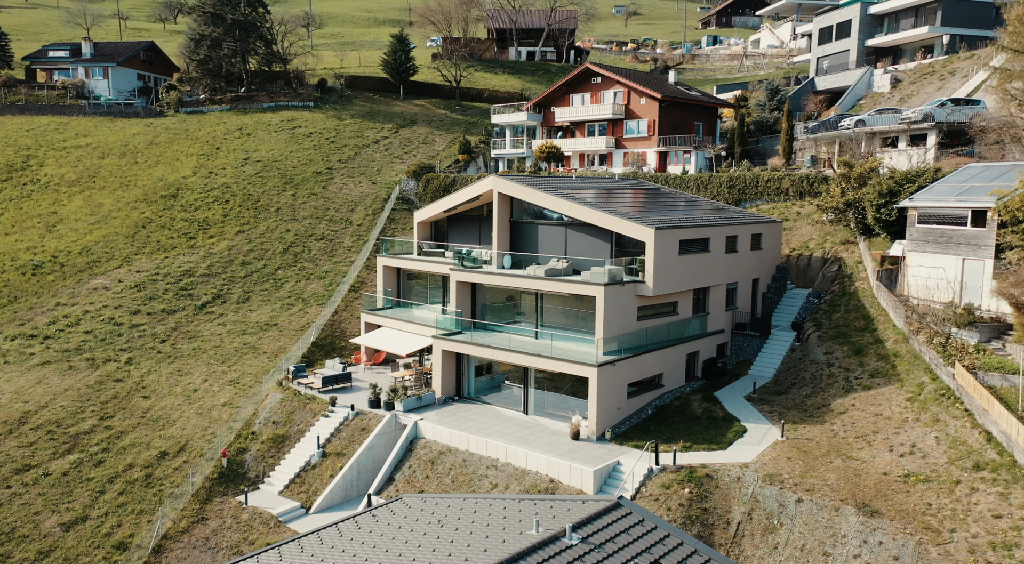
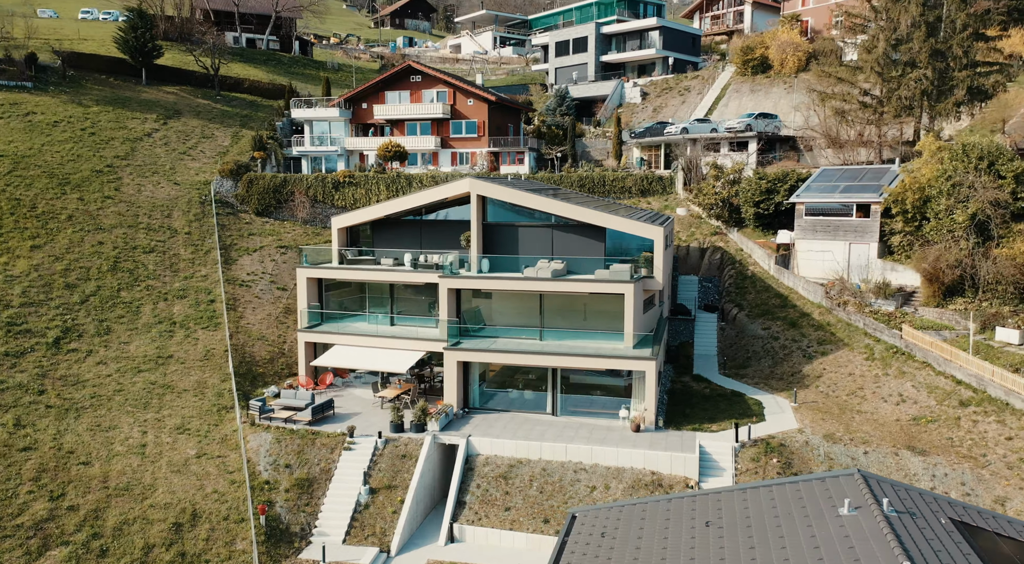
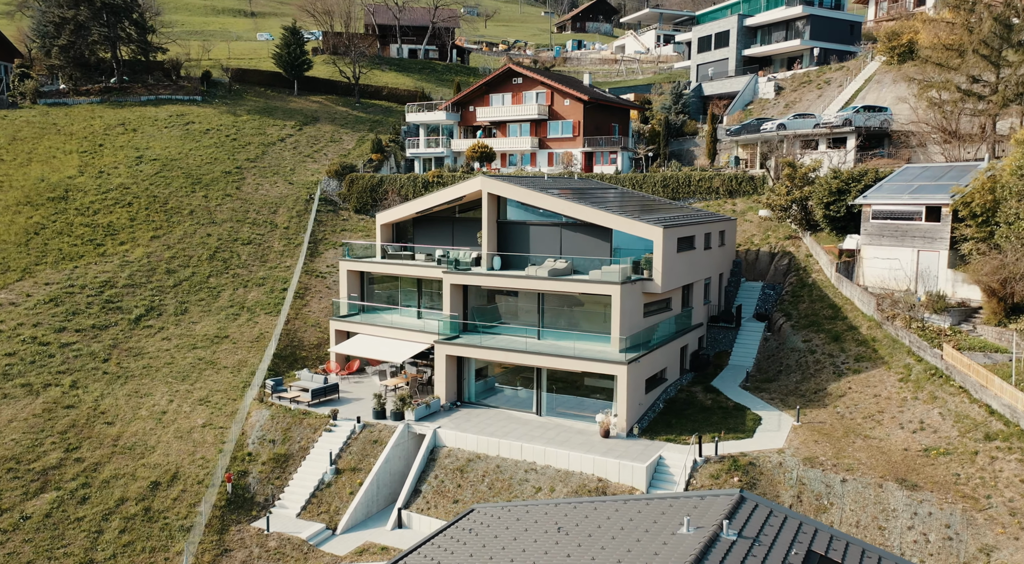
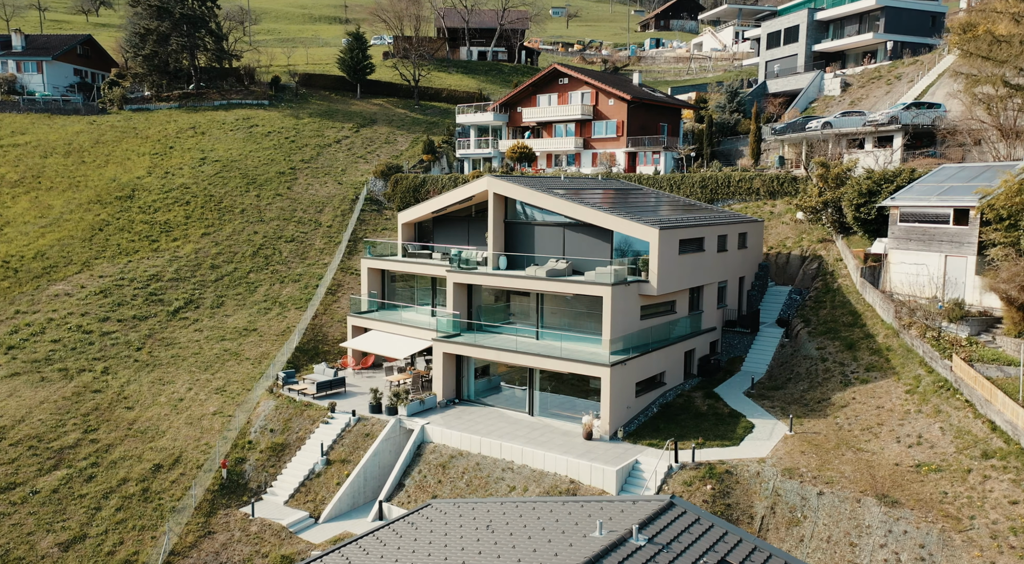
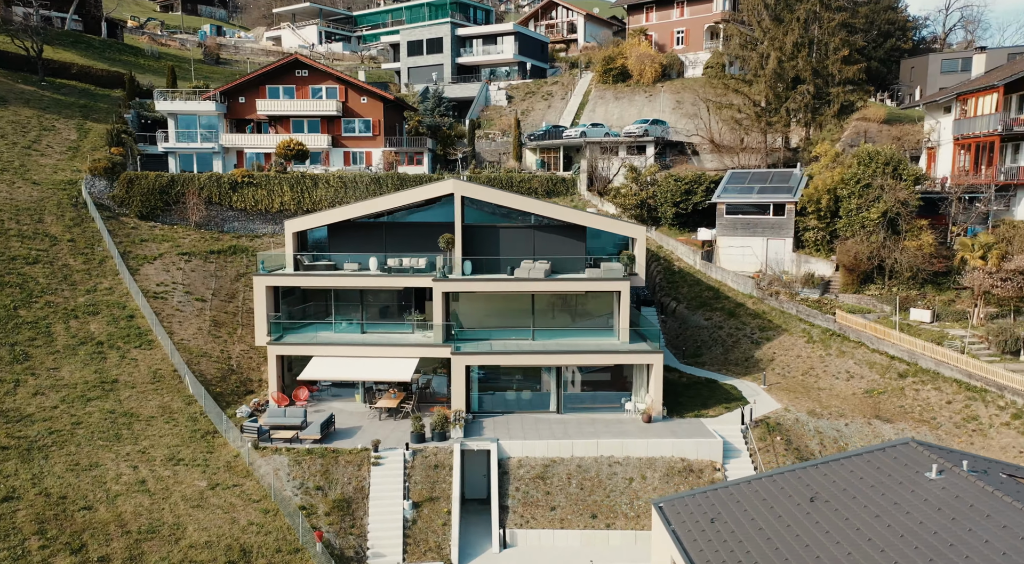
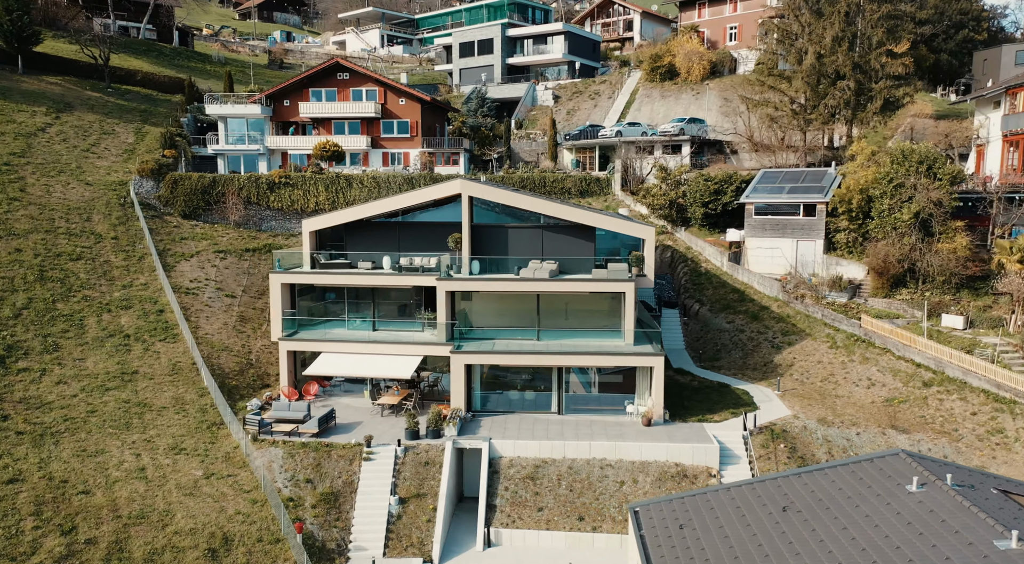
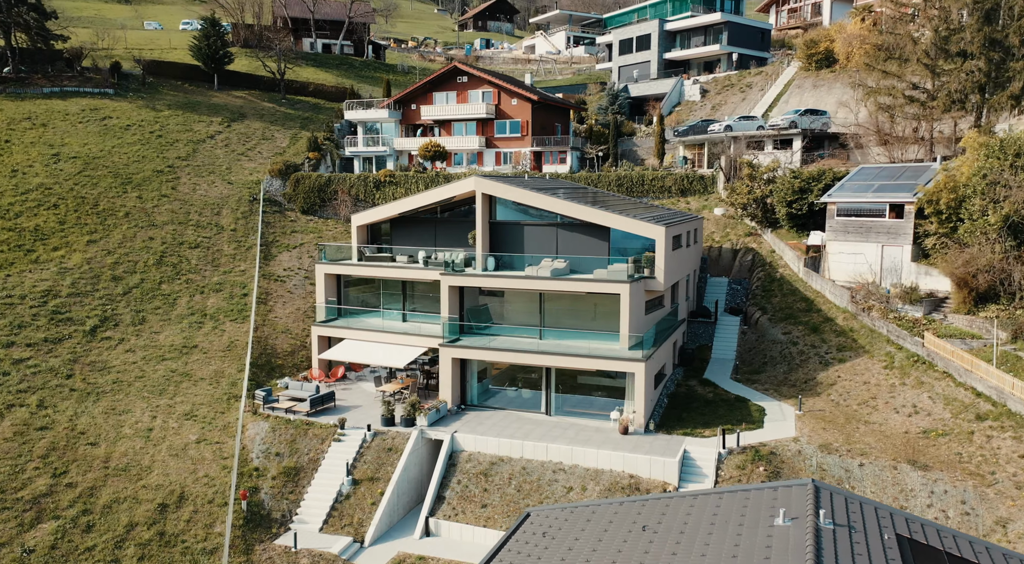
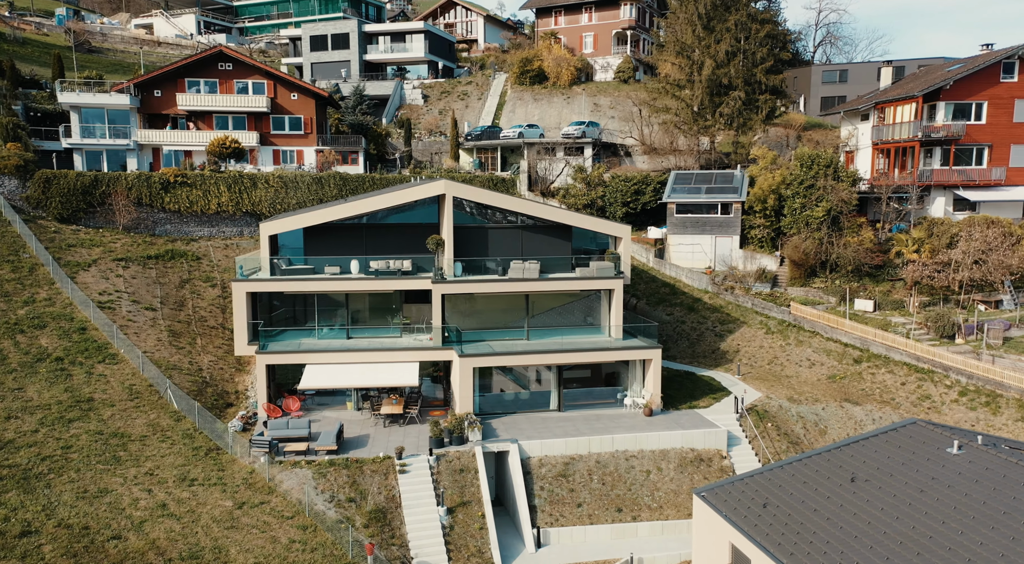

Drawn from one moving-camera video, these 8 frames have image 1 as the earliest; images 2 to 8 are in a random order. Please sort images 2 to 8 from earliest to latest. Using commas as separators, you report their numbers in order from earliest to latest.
4, 3, 7, 2, 6, 5, 8
